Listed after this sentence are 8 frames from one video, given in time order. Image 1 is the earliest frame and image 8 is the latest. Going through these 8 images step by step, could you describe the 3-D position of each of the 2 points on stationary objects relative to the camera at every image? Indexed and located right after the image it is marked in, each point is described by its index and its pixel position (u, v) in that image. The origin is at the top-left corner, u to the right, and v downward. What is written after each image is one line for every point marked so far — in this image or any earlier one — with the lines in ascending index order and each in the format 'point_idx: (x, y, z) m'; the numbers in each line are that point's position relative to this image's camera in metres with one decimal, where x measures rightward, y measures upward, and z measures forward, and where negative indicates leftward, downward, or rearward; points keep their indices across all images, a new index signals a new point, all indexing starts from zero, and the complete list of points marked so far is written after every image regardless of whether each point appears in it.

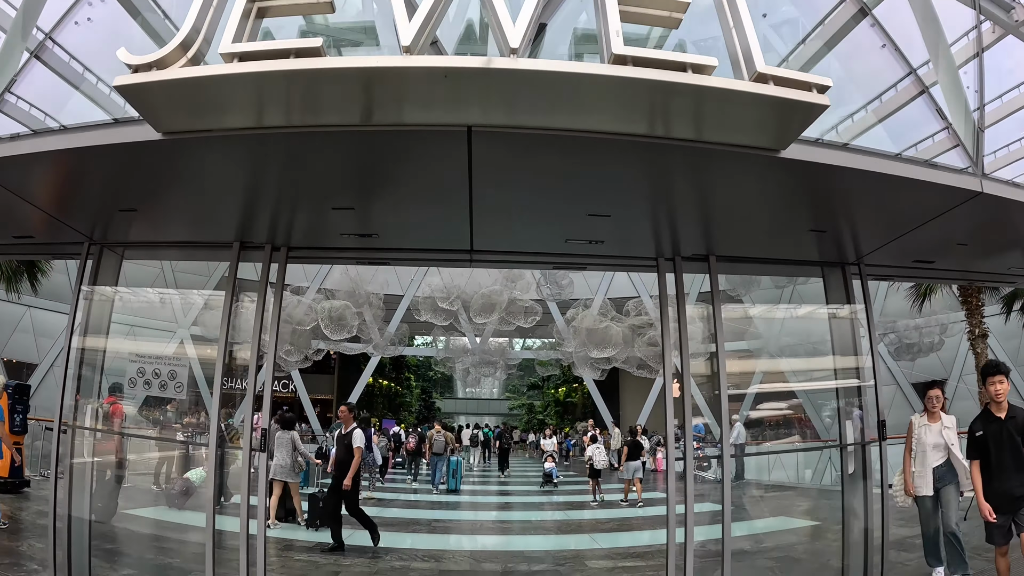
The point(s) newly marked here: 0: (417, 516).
0: (-2.1, -4.9, +13.4) m
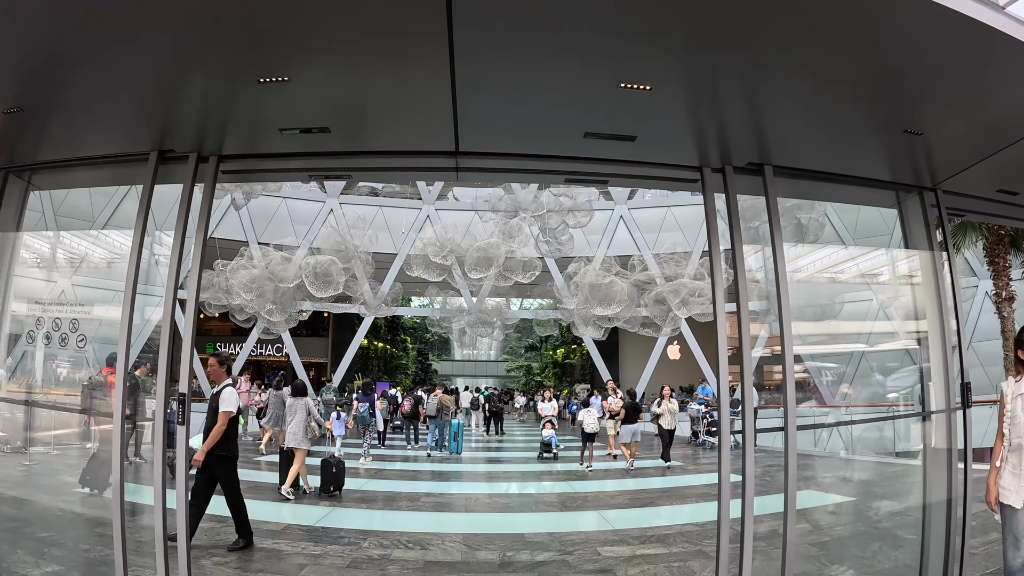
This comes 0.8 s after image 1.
0: (-2.1, -4.0, +12.5) m
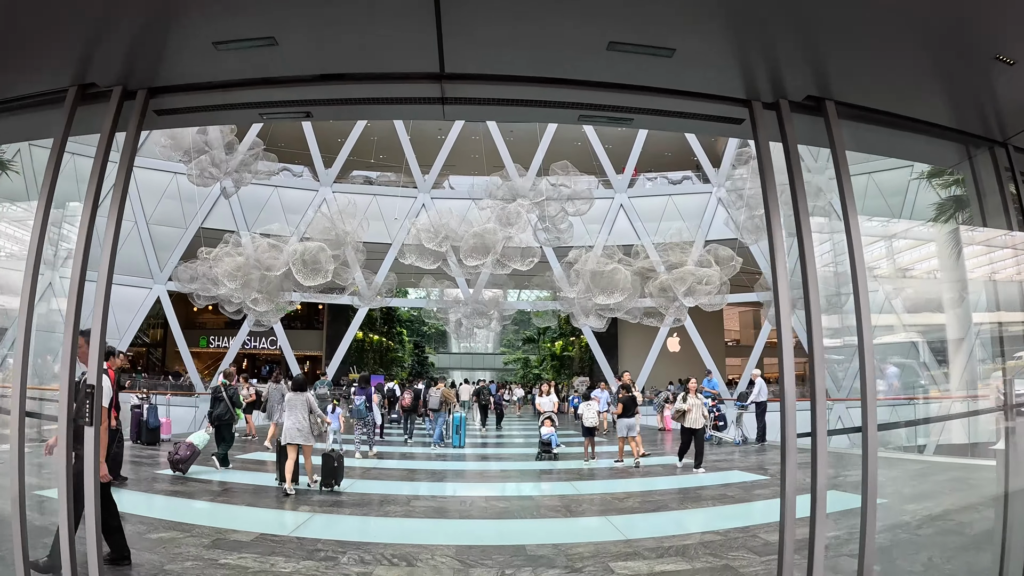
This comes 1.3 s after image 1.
0: (-2.1, -3.7, +11.8) m
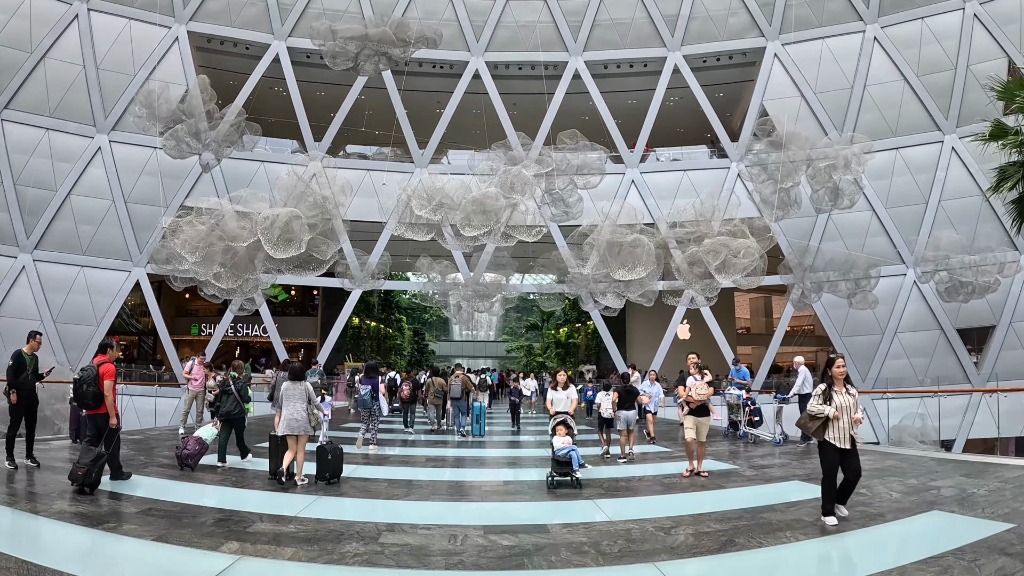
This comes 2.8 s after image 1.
0: (-2.0, -3.2, +9.8) m
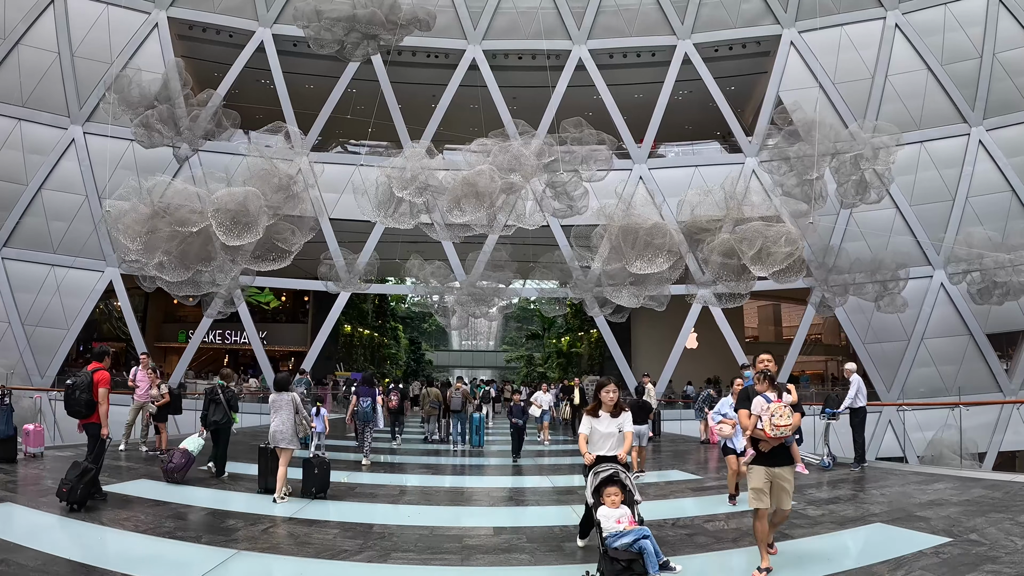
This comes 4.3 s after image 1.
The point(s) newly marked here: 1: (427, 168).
0: (-2.1, -3.1, +7.9) m
1: (-2.0, +2.8, +14.4) m
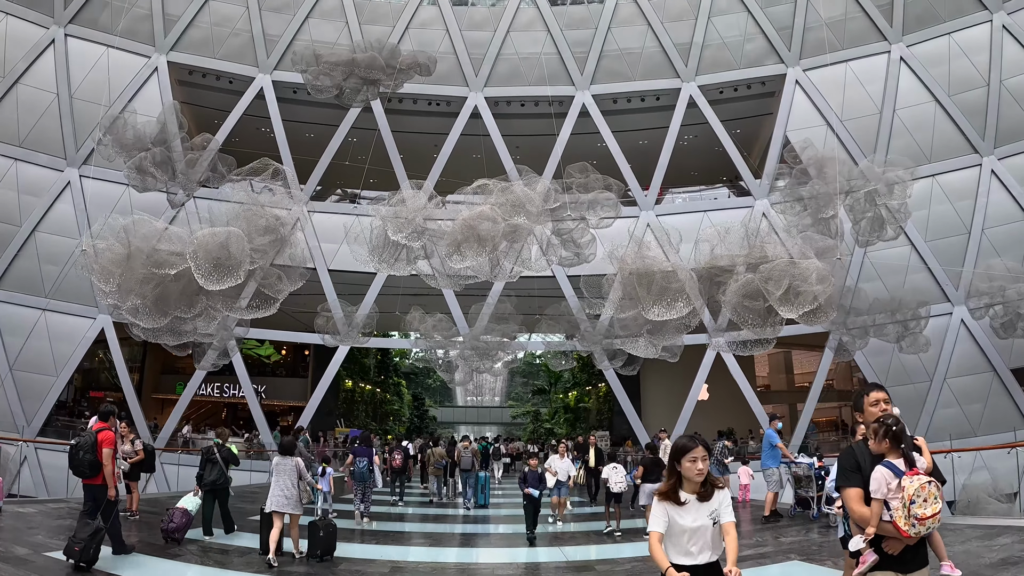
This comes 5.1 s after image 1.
0: (-2.0, -3.5, +6.6) m
1: (-1.9, +1.8, +13.6) m
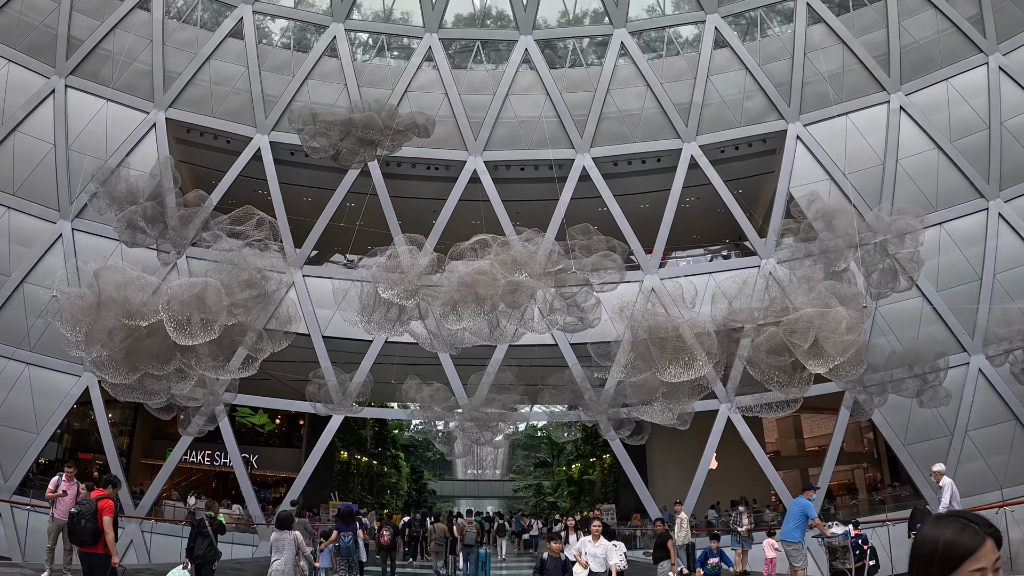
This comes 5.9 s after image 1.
0: (-1.8, -4.0, +5.3) m
1: (-1.9, +0.5, +12.9) m
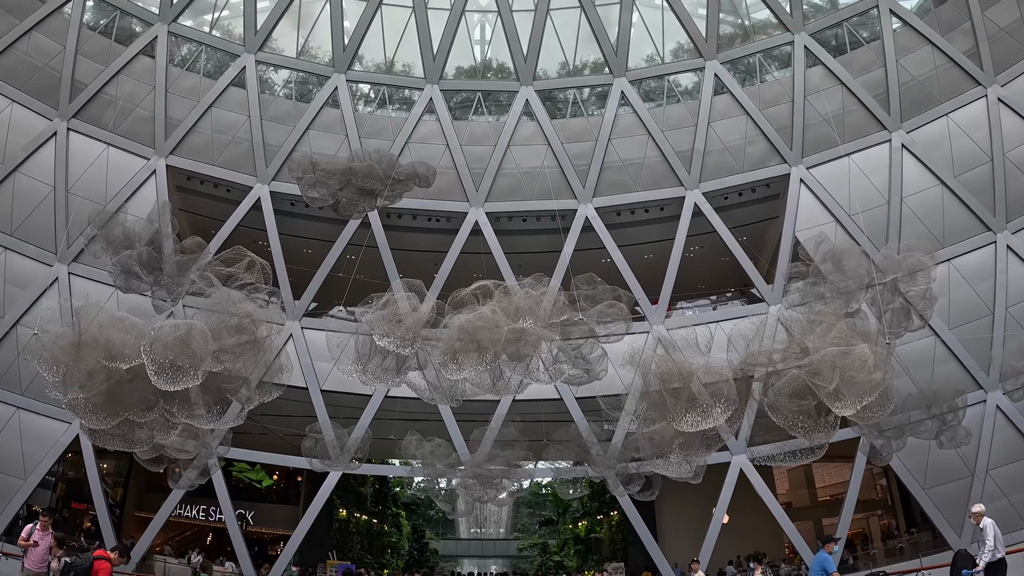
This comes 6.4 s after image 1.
0: (-1.8, -4.2, +4.5) m
1: (-1.8, -0.4, +12.4) m
